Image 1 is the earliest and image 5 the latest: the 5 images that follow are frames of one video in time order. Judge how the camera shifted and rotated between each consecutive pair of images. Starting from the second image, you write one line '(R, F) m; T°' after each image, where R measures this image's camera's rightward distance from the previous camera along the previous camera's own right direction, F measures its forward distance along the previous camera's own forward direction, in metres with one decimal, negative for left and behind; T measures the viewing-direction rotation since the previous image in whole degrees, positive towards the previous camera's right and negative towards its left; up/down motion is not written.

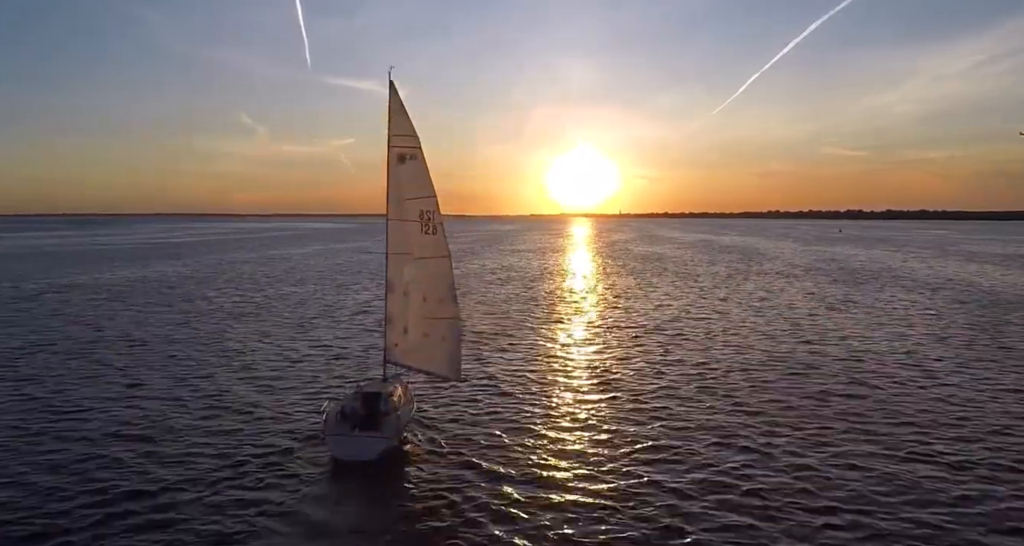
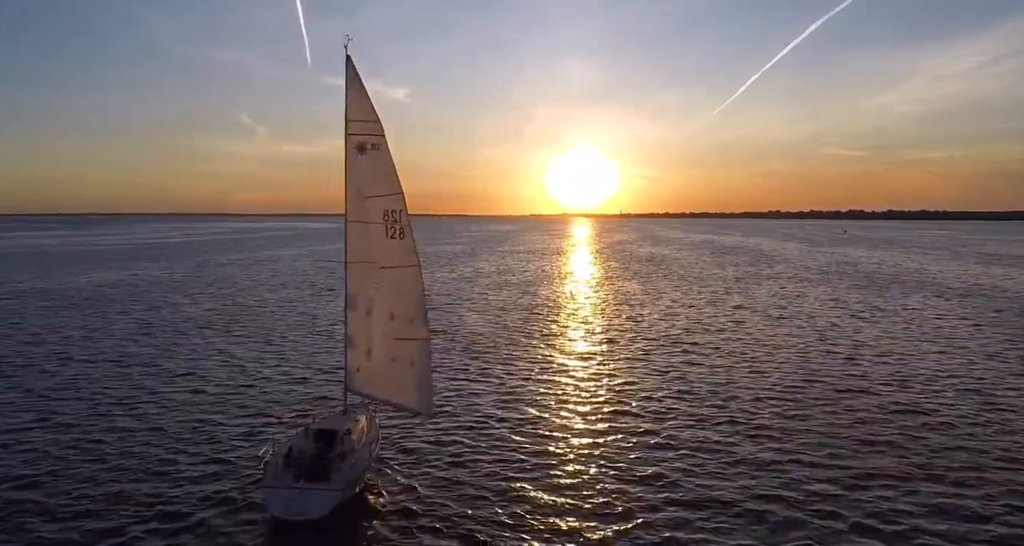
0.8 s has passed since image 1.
(+0.4, +2.9) m; 0°
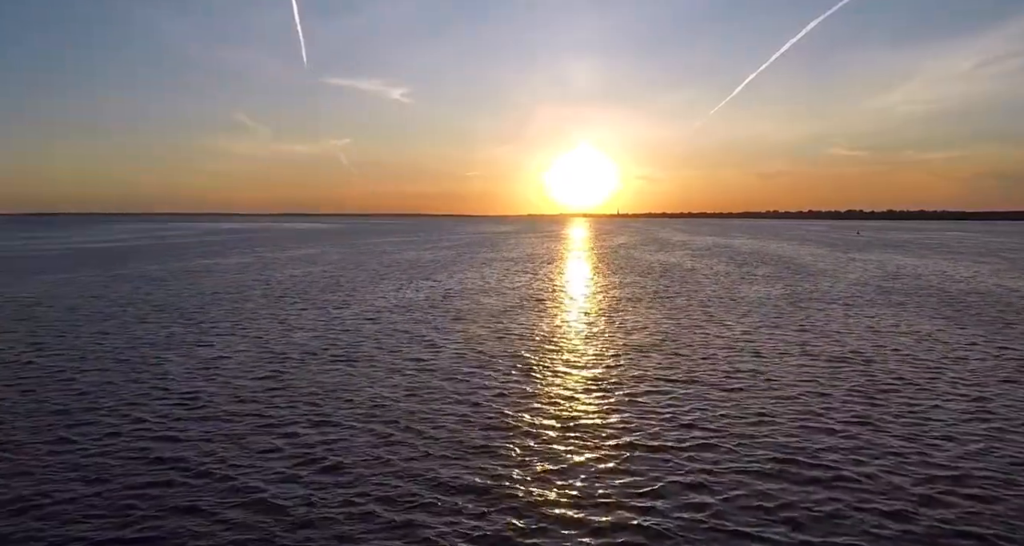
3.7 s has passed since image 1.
(+1.4, +11.1) m; 0°
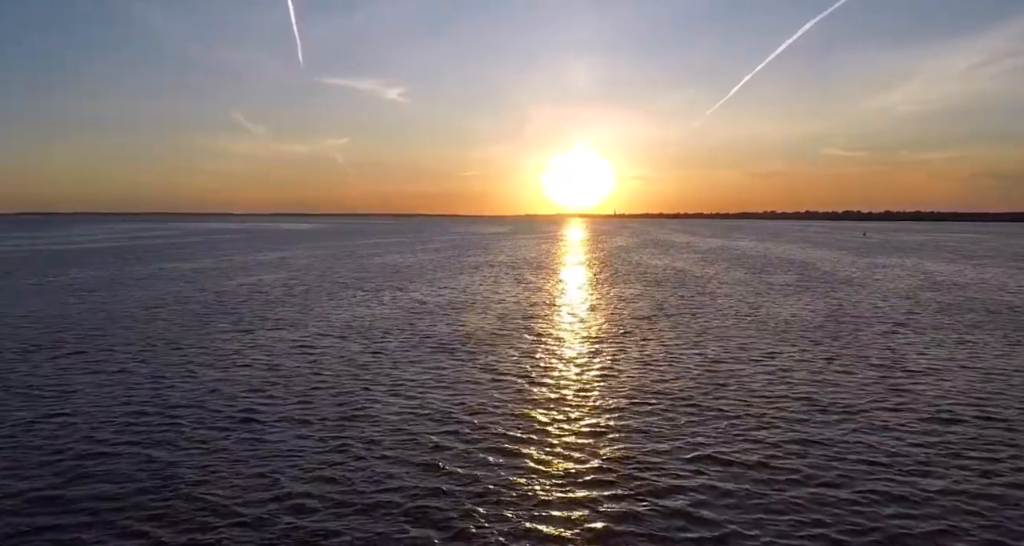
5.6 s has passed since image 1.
(+0.8, +6.9) m; 0°
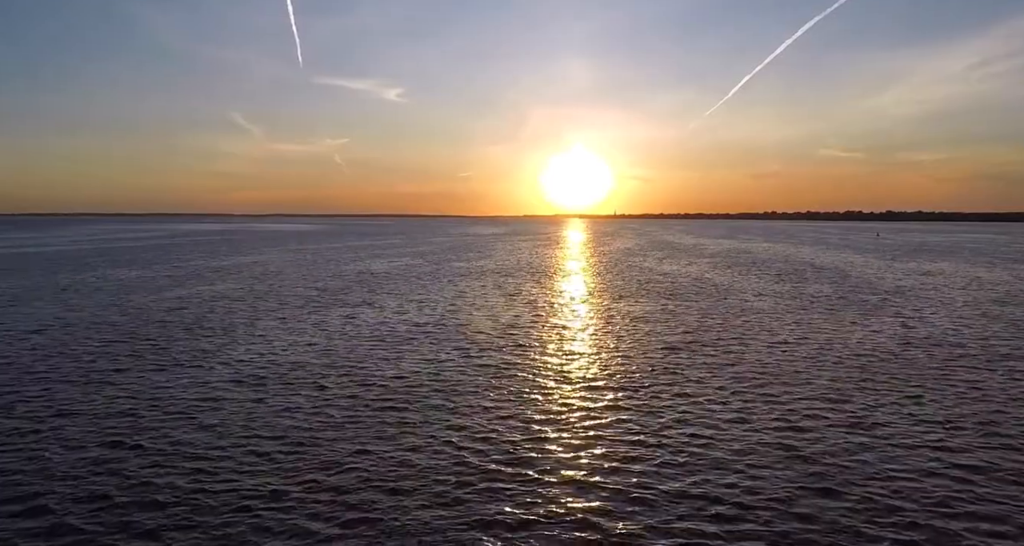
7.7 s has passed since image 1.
(+0.5, +8.0) m; 0°
